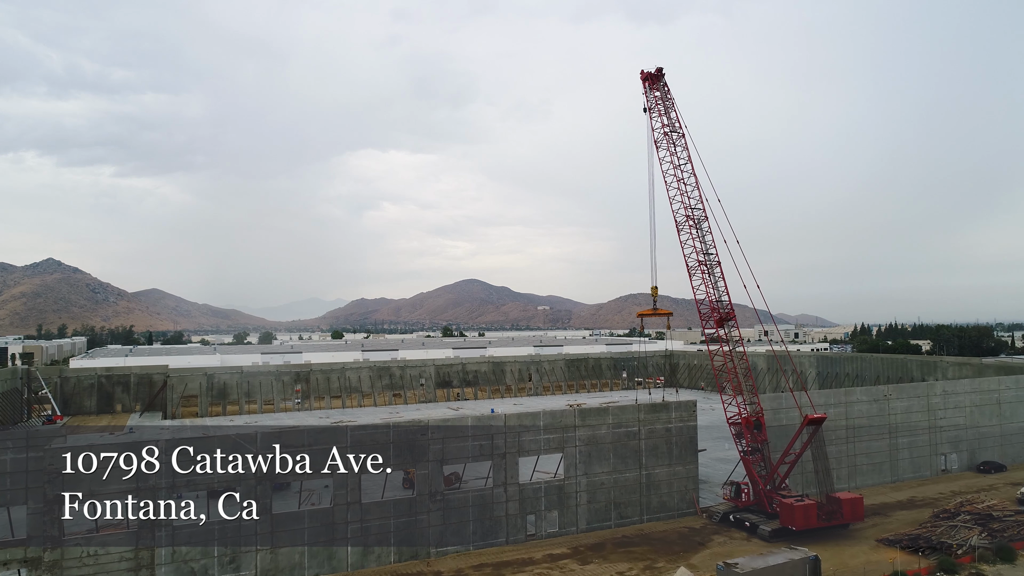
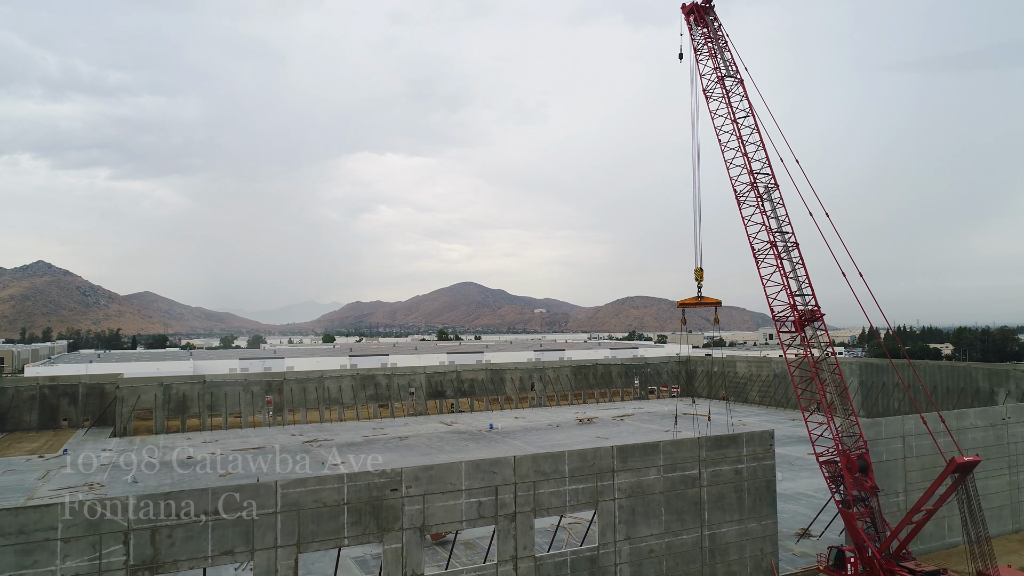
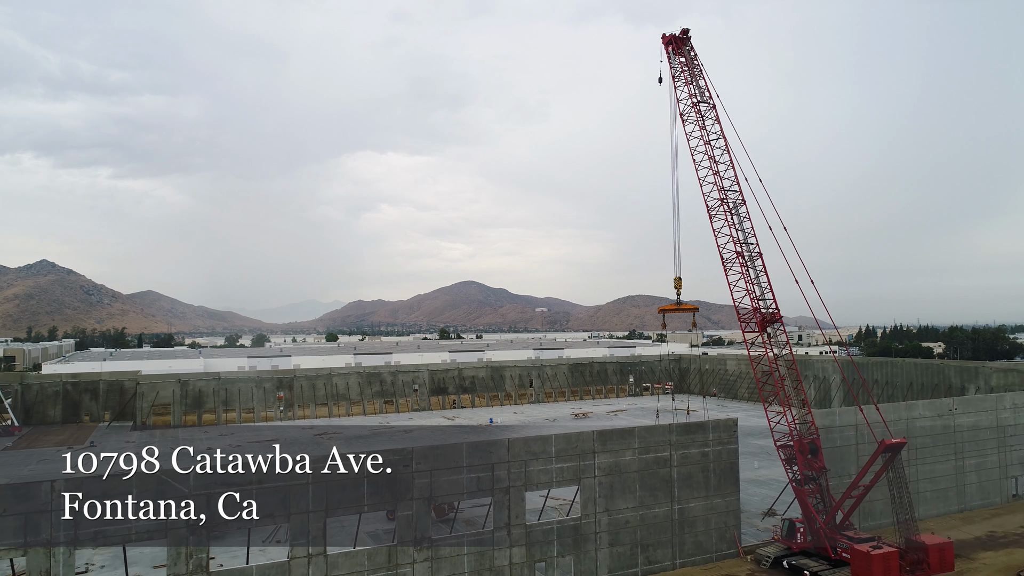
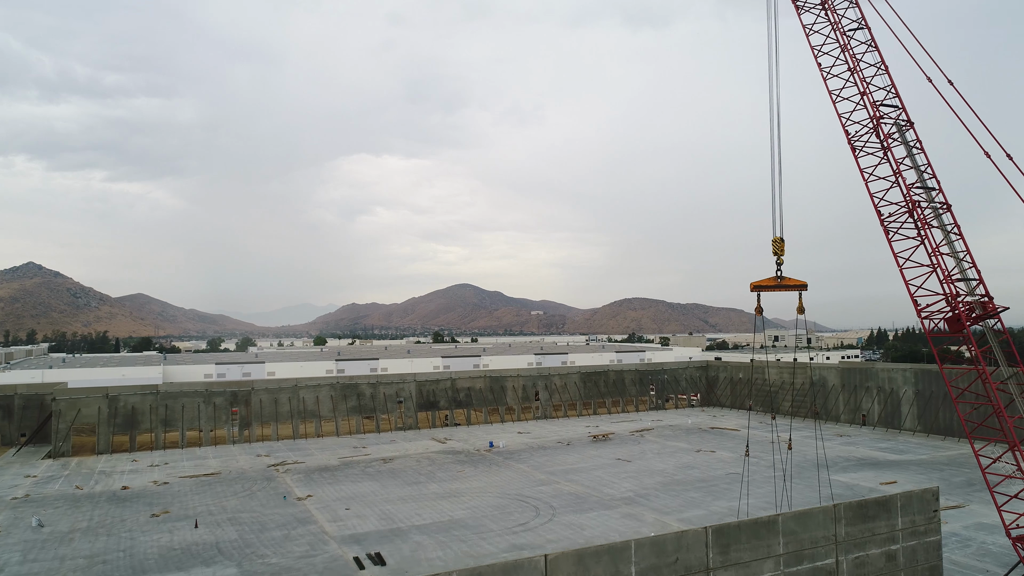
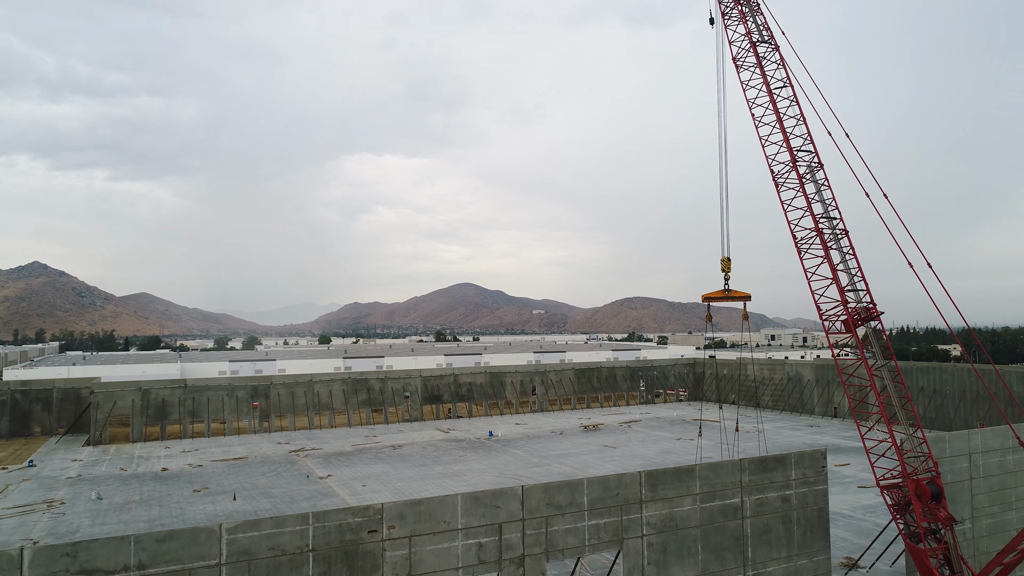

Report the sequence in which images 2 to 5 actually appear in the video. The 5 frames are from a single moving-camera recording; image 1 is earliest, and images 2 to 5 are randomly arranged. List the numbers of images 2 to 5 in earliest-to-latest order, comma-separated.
3, 2, 5, 4
